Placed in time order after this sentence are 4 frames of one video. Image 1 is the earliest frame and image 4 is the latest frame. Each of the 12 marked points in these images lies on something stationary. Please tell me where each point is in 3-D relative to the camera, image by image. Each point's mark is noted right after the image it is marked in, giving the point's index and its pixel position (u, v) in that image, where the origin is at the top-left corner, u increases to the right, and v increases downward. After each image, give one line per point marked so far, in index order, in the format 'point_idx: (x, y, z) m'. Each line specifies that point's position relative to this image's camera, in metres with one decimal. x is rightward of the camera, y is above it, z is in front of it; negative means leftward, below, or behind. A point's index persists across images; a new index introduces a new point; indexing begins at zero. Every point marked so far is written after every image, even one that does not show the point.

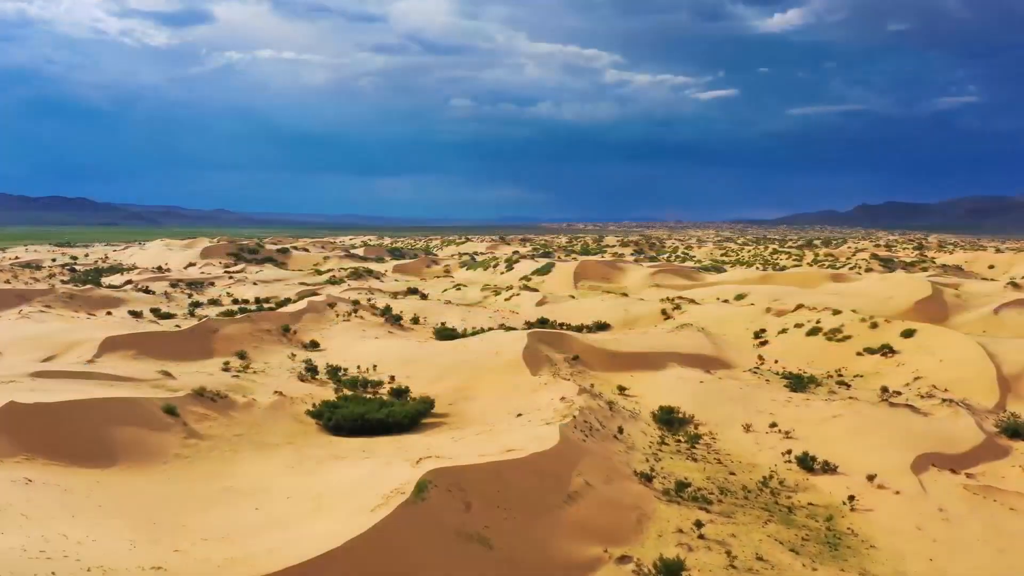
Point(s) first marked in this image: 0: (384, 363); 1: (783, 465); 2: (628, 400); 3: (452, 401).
0: (-3.7, -2.1, +19.2) m
1: (+4.8, -3.1, +12.0) m
2: (+2.7, -2.6, +15.6) m
3: (-1.4, -2.7, +15.9) m
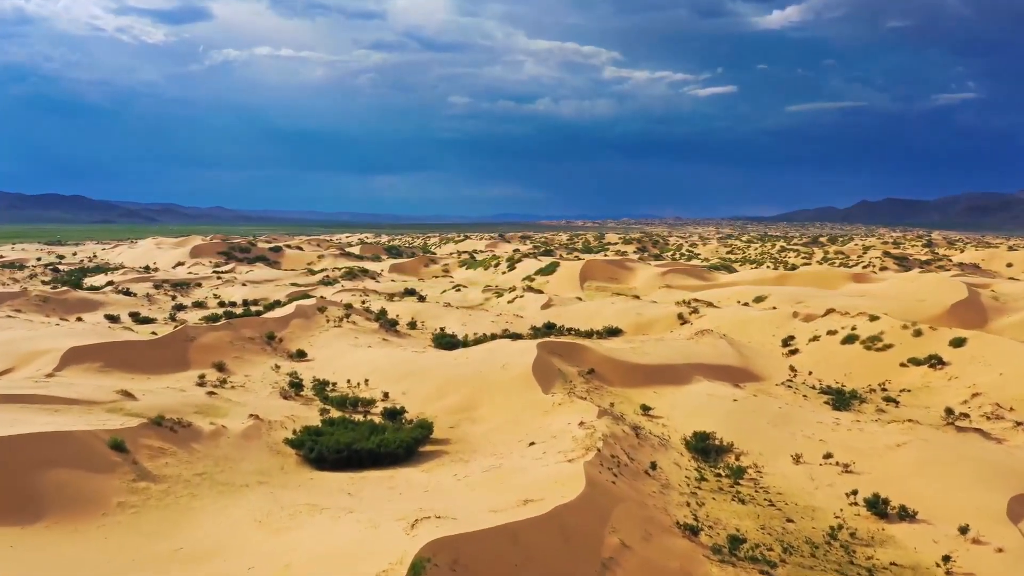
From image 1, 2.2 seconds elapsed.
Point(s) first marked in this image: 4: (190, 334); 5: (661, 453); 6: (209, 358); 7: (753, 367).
0: (-3.5, -2.3, +17.3) m
1: (+5.0, -3.3, +10.1) m
2: (+2.9, -2.7, +13.7) m
3: (-1.2, -2.8, +14.0) m
4: (-9.4, -1.3, +19.7) m
5: (+2.6, -2.9, +12.0) m
6: (-8.5, -2.0, +19.0) m
7: (+6.6, -2.2, +18.7) m
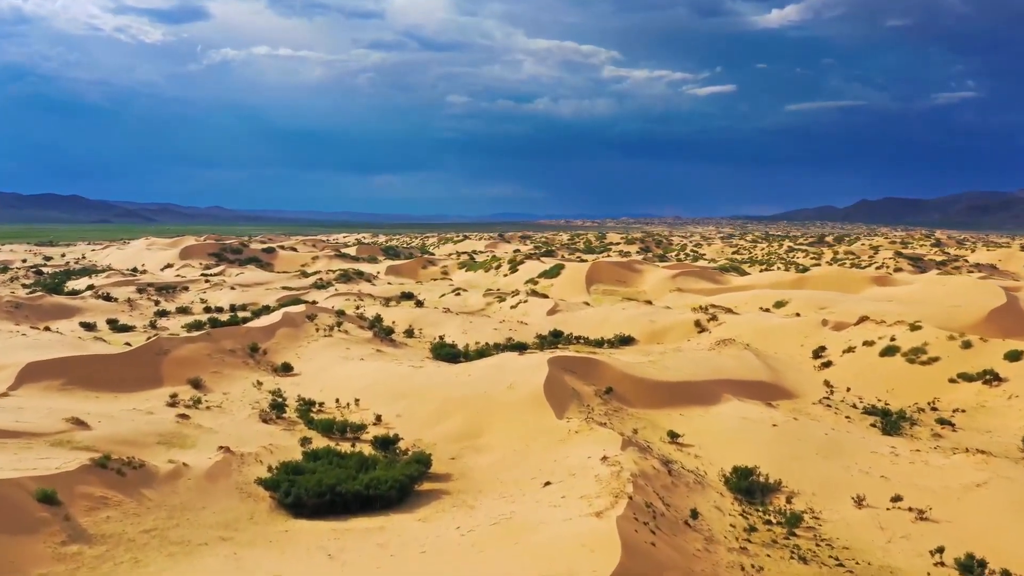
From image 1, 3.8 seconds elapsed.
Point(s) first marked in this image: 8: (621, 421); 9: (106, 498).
0: (-3.3, -2.5, +15.5) m
1: (+5.2, -3.5, +8.3) m
2: (+3.1, -2.9, +11.9) m
3: (-1.0, -3.0, +12.2) m
4: (-9.2, -1.5, +17.9) m
5: (+2.8, -3.1, +10.2) m
6: (-8.4, -2.2, +17.2) m
7: (+6.8, -2.4, +16.9) m
8: (+2.1, -2.6, +13.2) m
9: (-5.2, -2.7, +8.7) m
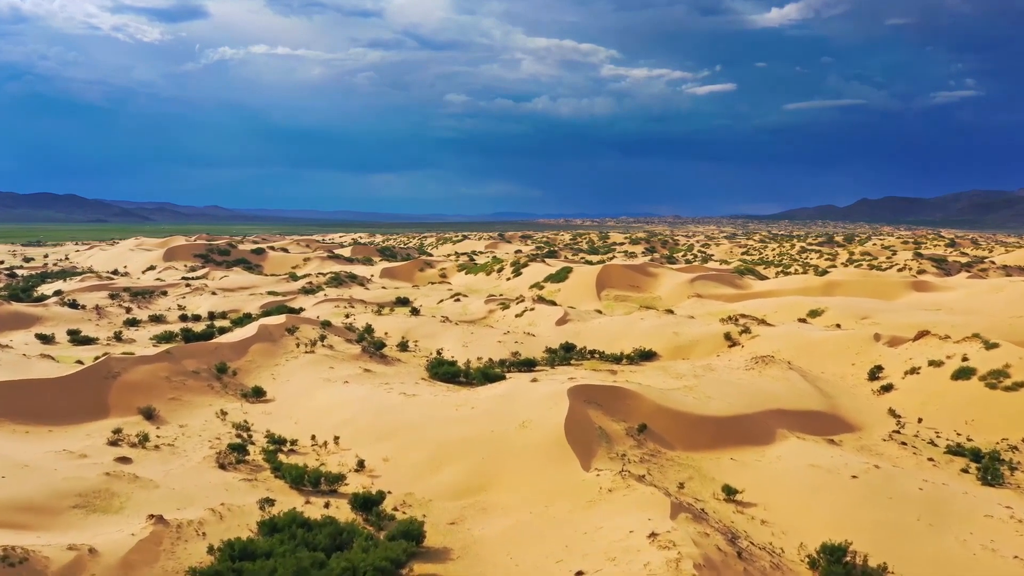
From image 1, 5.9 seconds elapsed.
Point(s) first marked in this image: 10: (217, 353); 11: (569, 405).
0: (-3.1, -2.7, +12.9) m
1: (+5.4, -3.8, +5.7) m
2: (+3.3, -3.2, +9.3) m
3: (-0.8, -3.3, +9.6) m
4: (-9.0, -1.8, +15.3) m
5: (+3.0, -3.4, +7.6) m
6: (-8.2, -2.4, +14.6) m
7: (+7.0, -2.6, +14.4) m
8: (+2.4, -2.9, +10.6) m
9: (-5.0, -3.0, +6.1) m
10: (-7.6, -1.7, +17.5) m
11: (+1.0, -2.0, +11.7) m
